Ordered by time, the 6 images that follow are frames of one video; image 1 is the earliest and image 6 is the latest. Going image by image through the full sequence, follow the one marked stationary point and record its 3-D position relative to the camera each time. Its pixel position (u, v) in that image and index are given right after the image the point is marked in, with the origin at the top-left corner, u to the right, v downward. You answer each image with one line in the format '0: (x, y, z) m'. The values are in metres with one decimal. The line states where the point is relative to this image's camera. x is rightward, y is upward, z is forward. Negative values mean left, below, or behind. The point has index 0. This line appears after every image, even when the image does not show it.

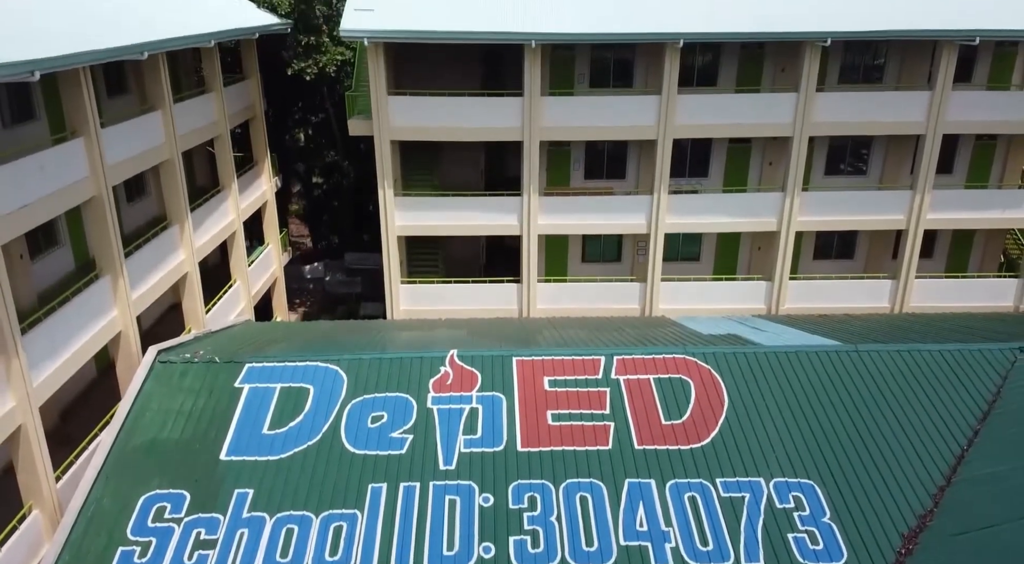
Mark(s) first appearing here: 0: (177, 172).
0: (-6.4, +2.1, +14.8) m
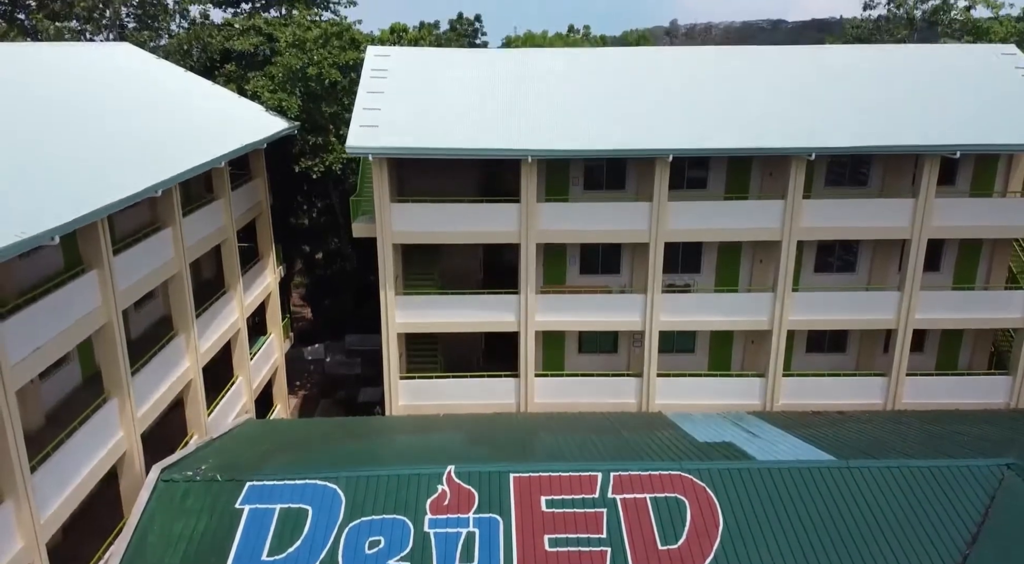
0: (-6.5, 0.0, +15.3) m
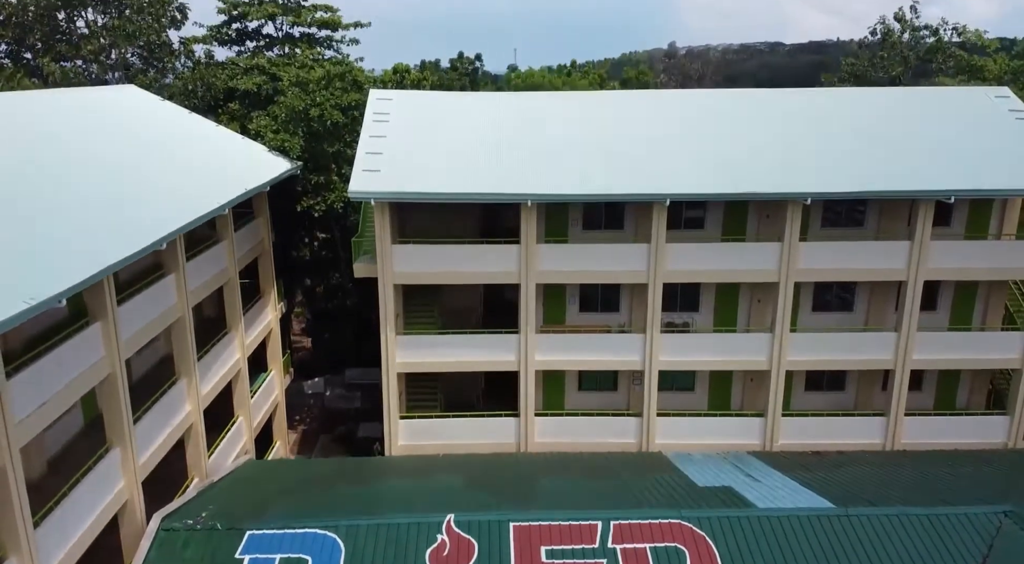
0: (-6.5, -0.9, +15.4) m
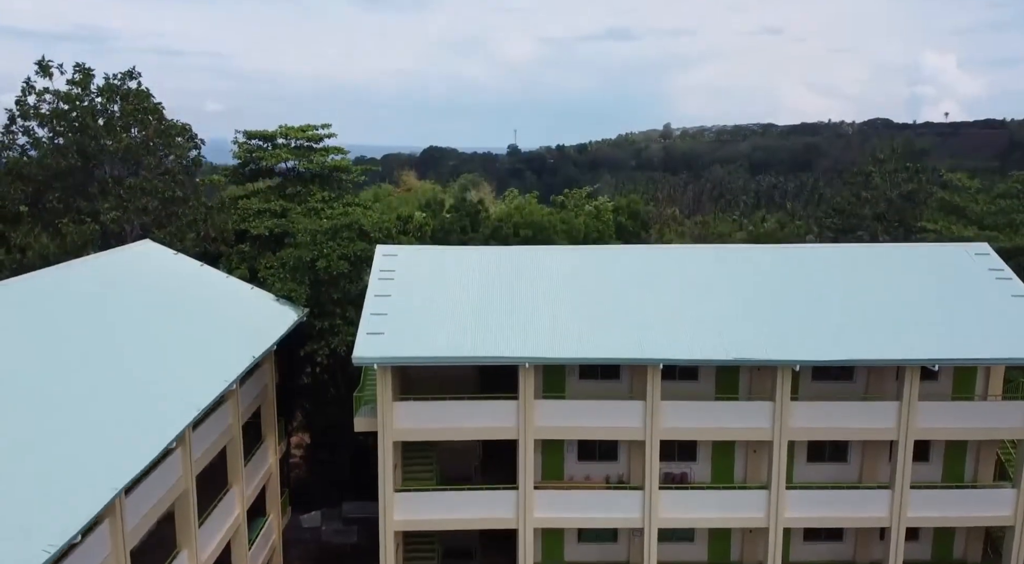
0: (-6.5, -4.4, +15.6) m
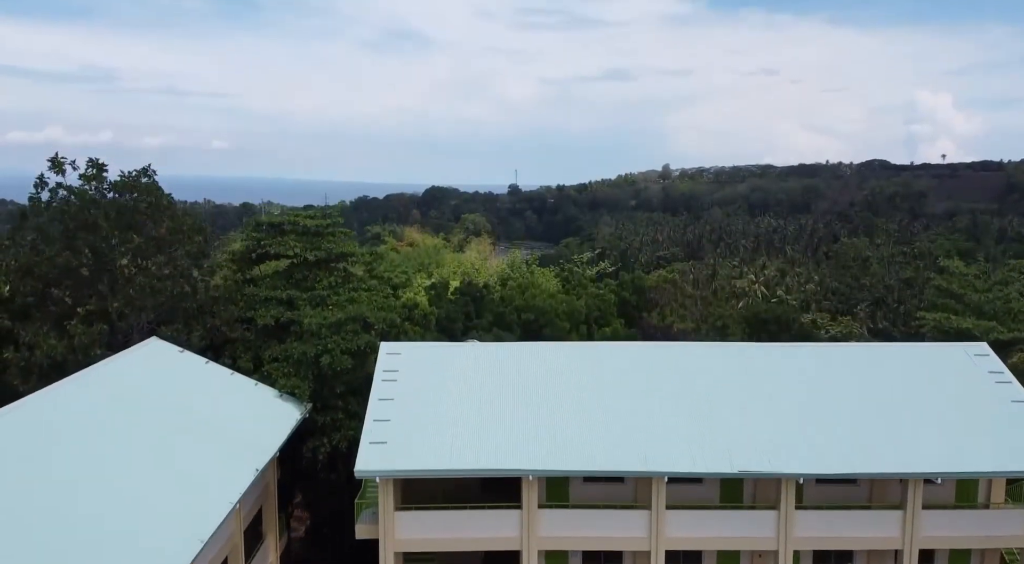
0: (-6.4, -6.9, +15.5) m
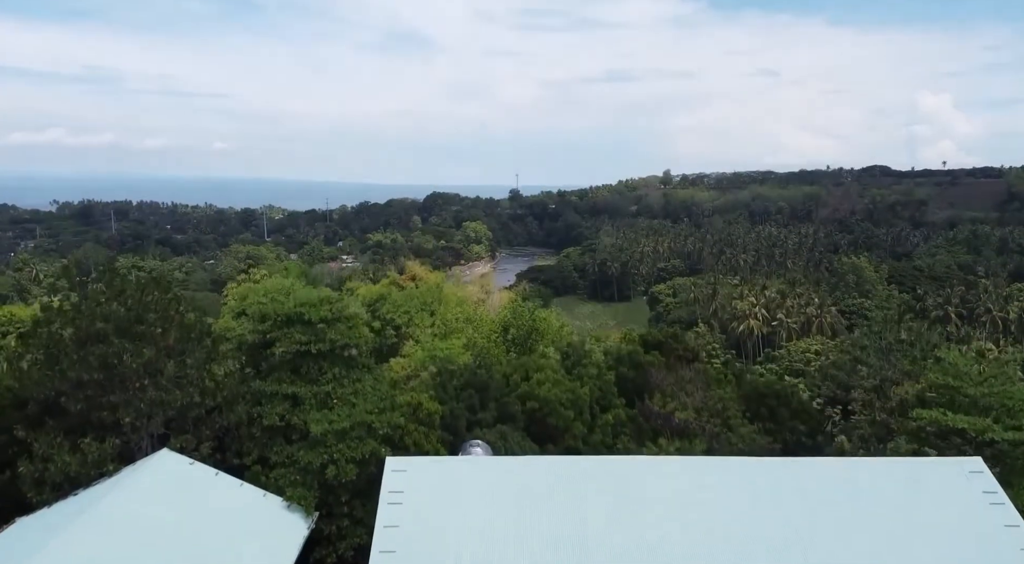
0: (-6.3, -10.2, +15.9) m
